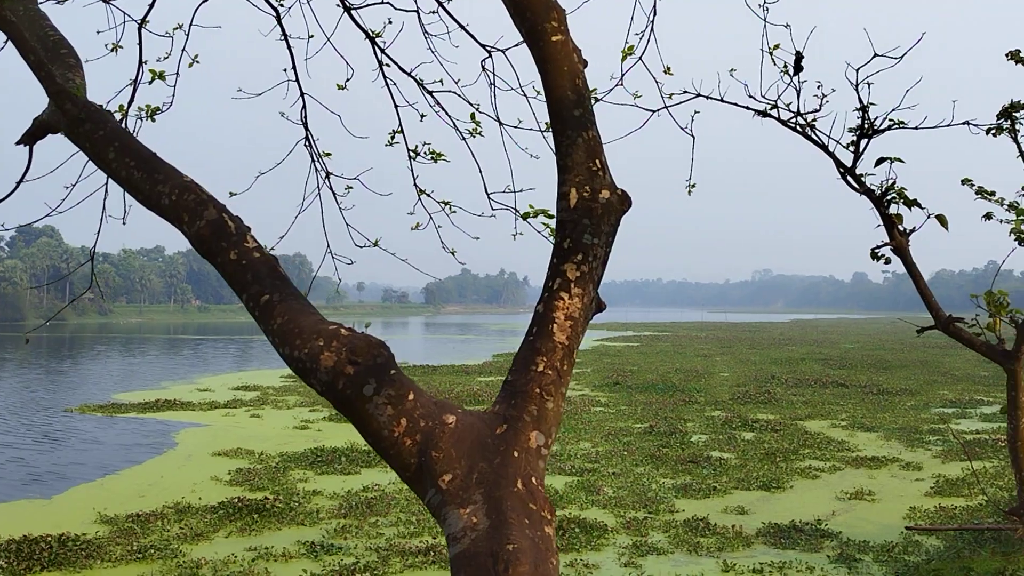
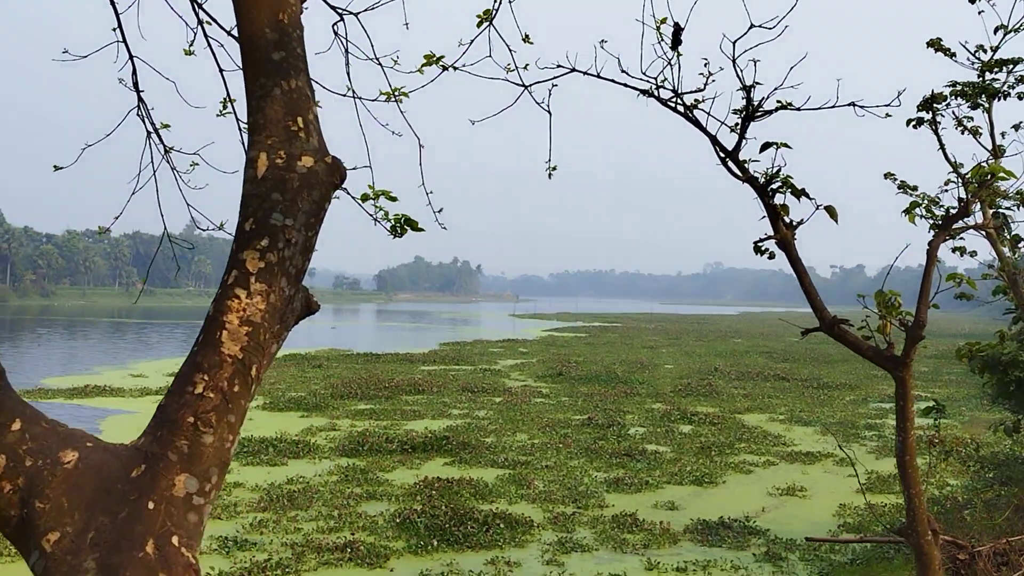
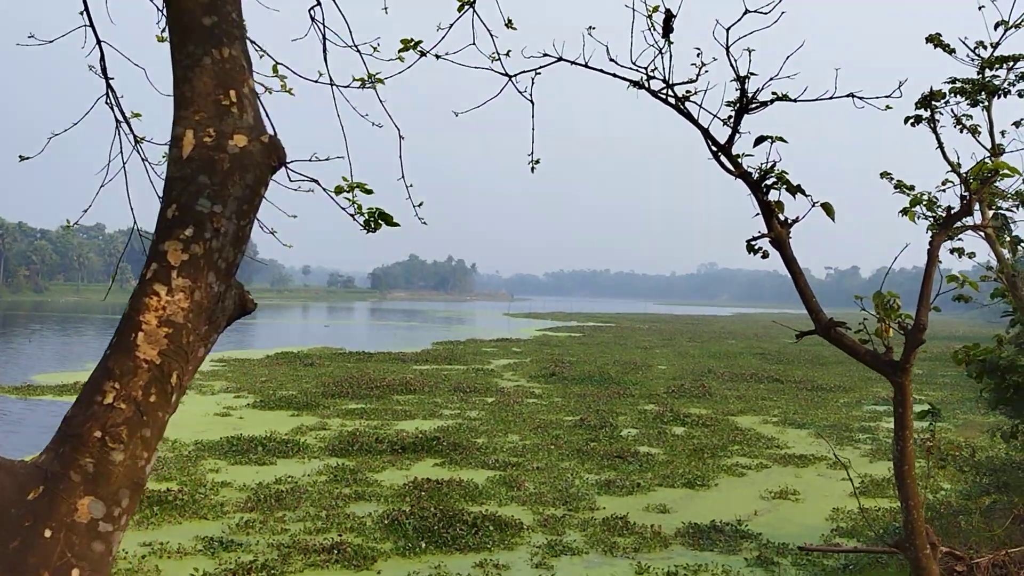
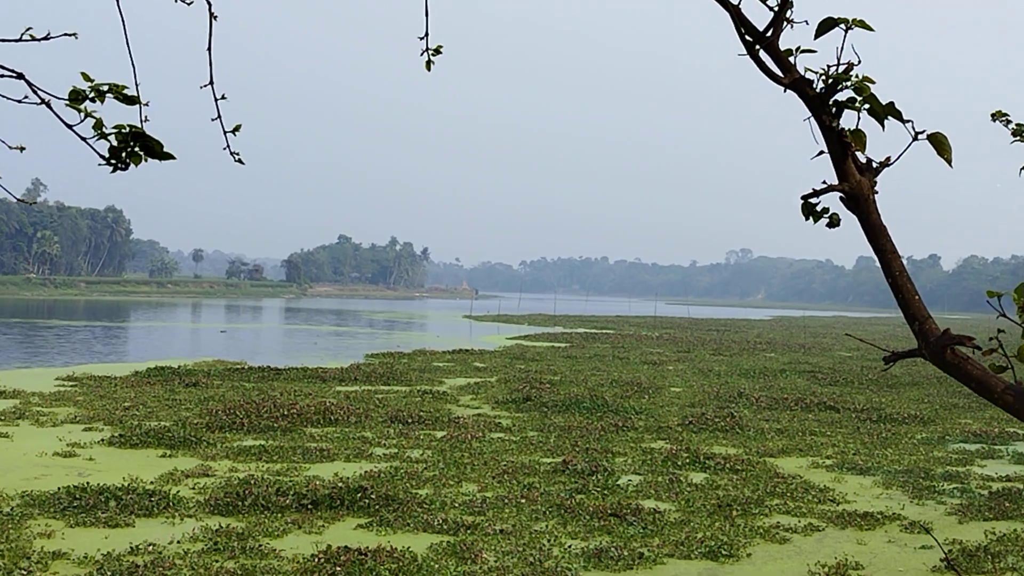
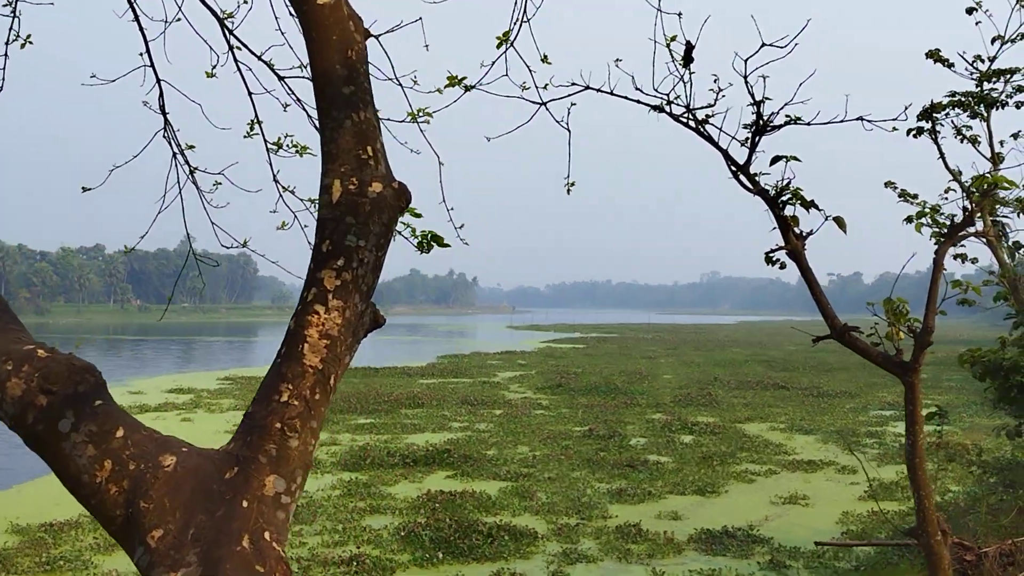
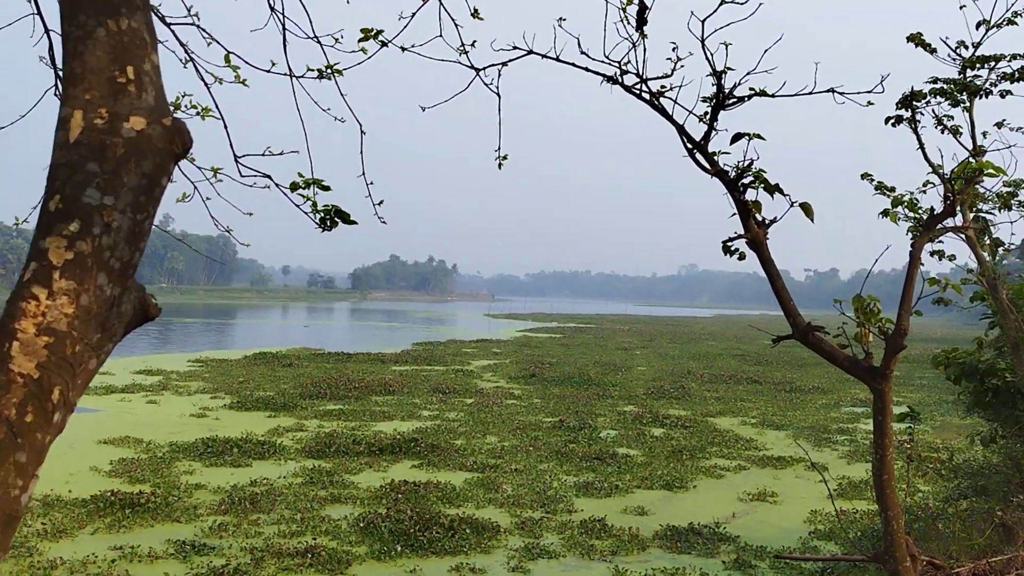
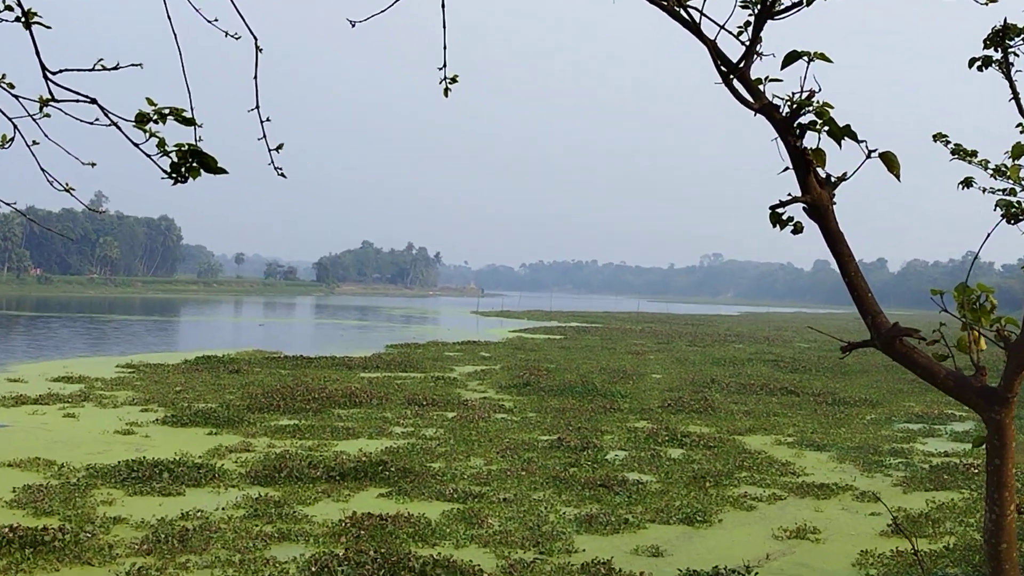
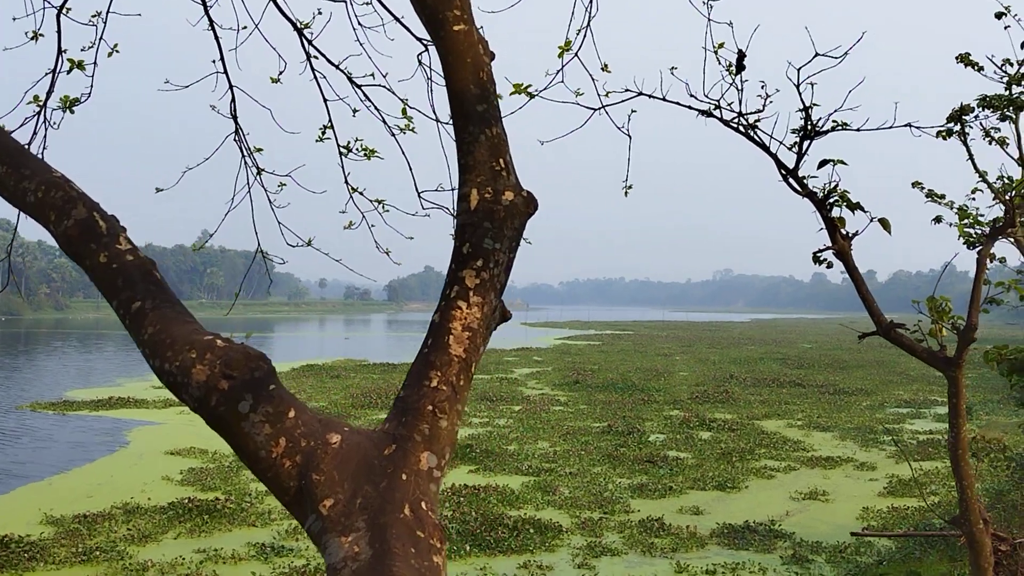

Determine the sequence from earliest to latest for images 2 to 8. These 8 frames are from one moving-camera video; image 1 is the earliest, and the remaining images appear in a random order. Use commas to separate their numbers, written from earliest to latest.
8, 5, 2, 3, 6, 7, 4
